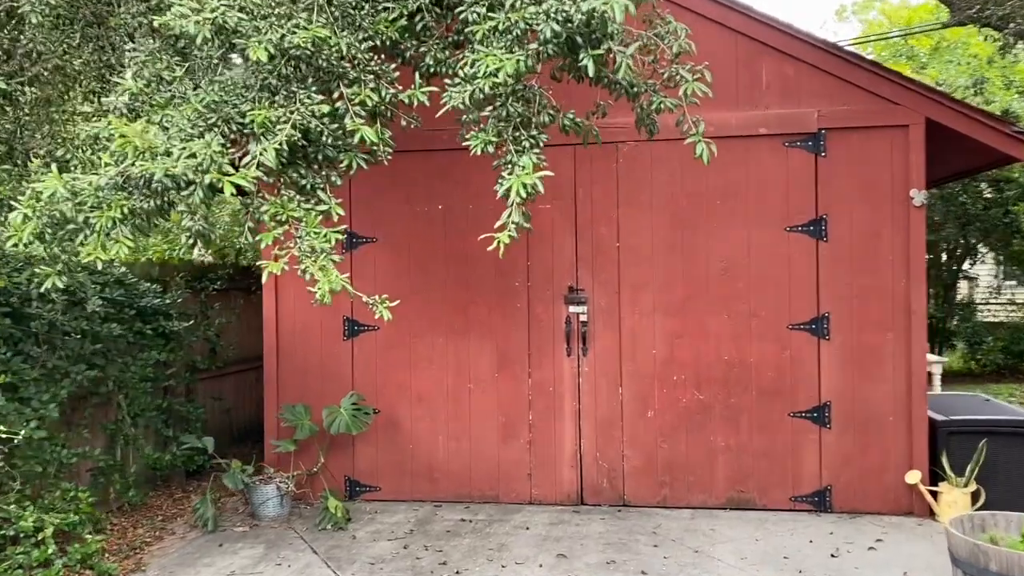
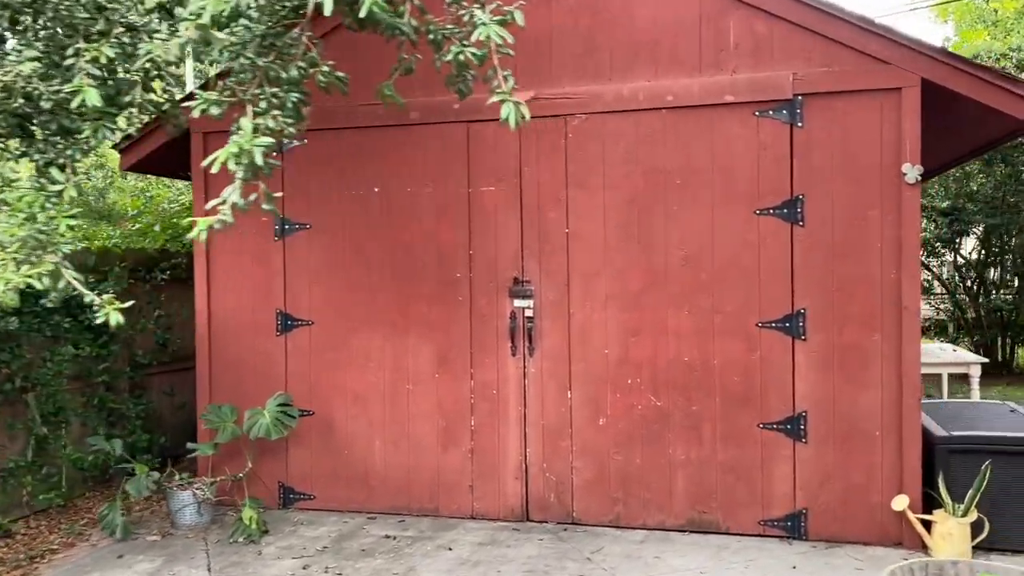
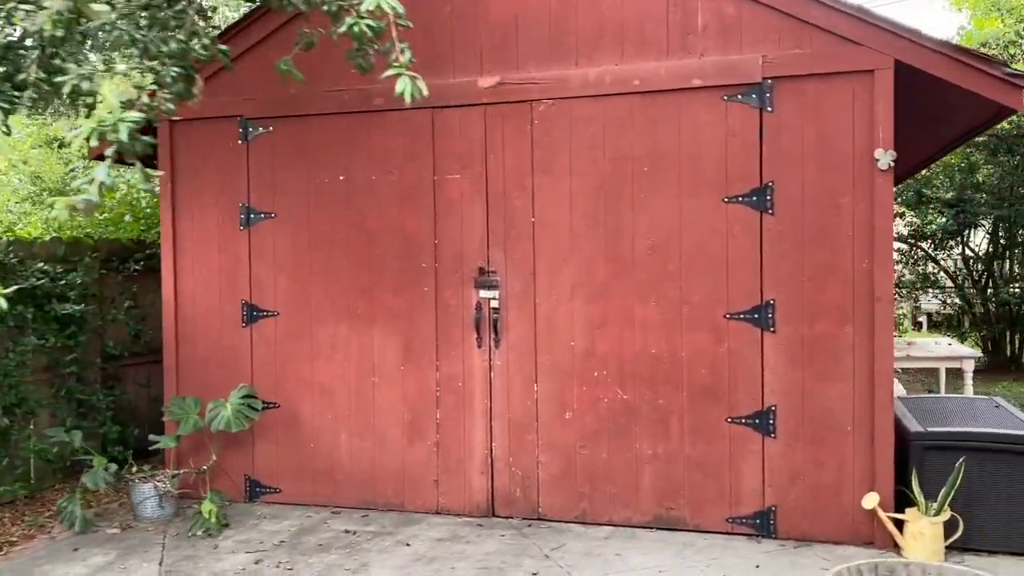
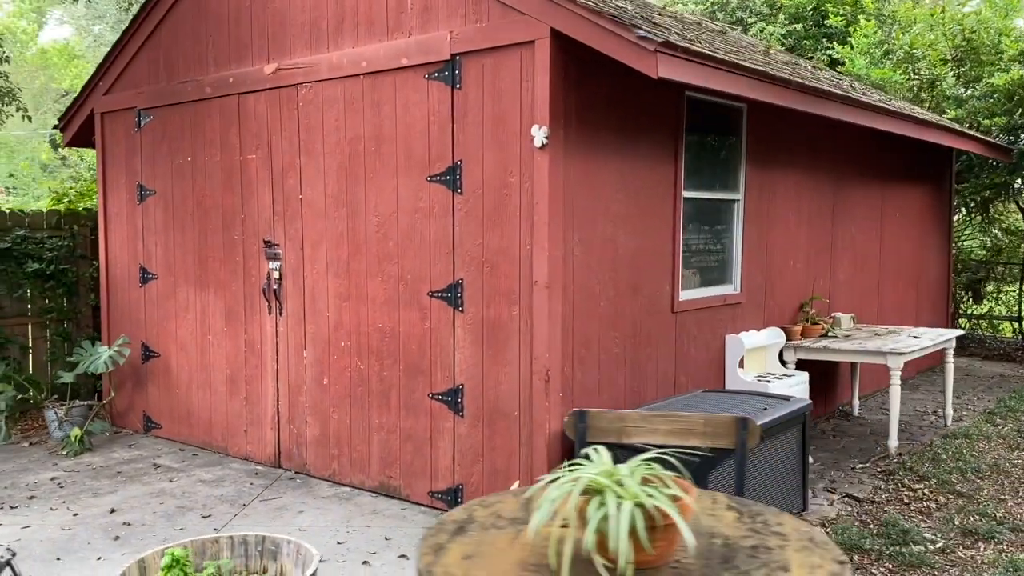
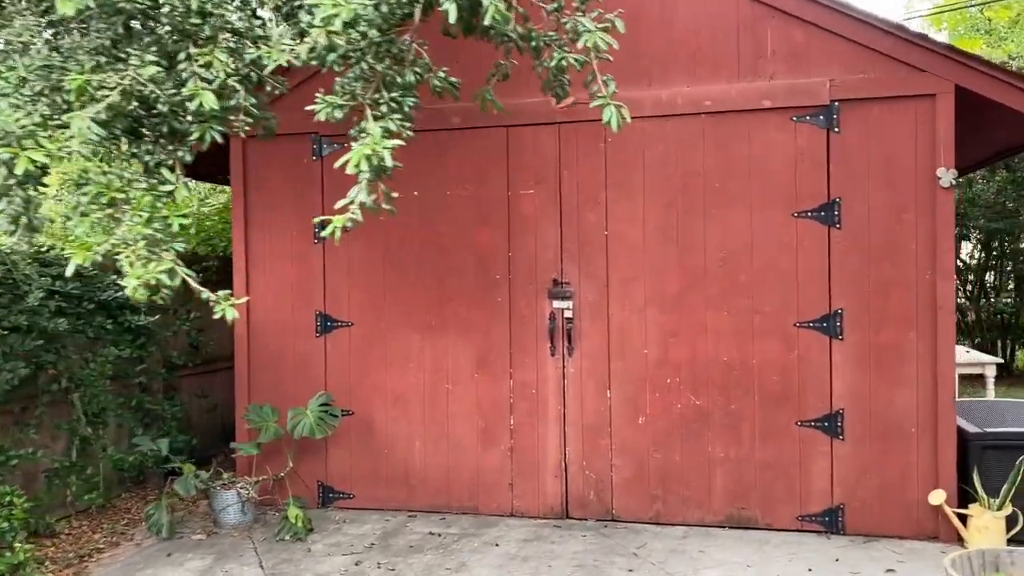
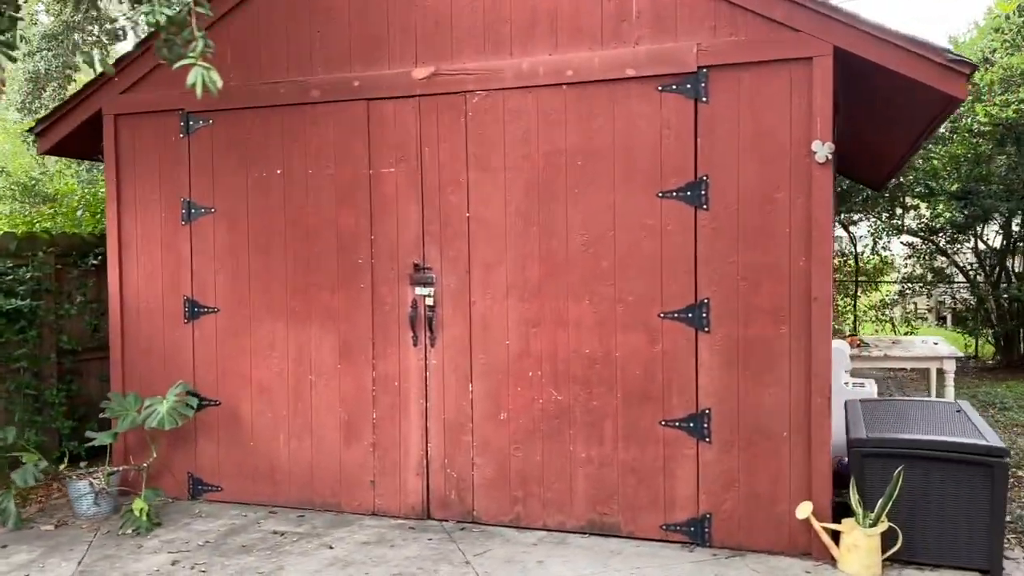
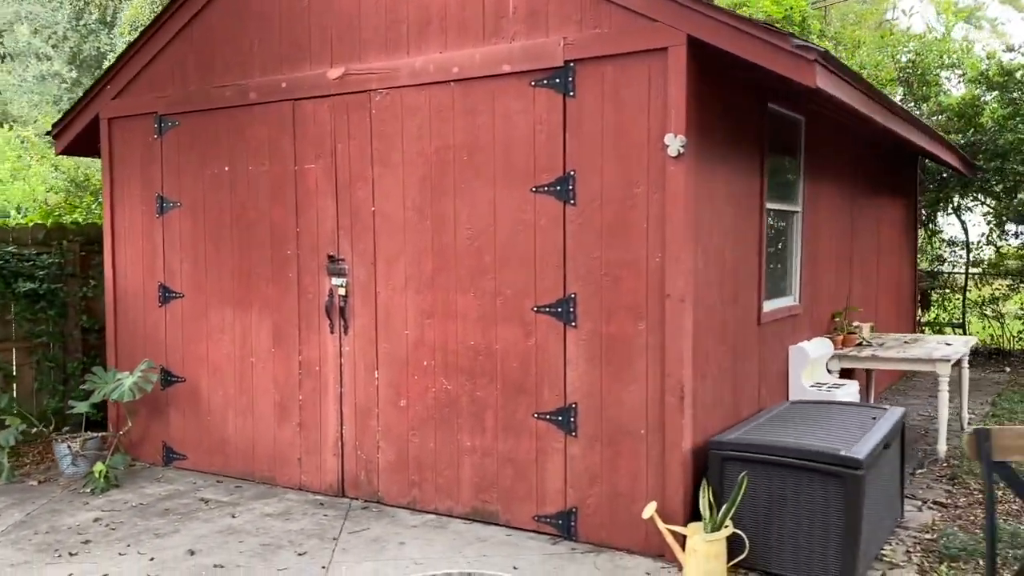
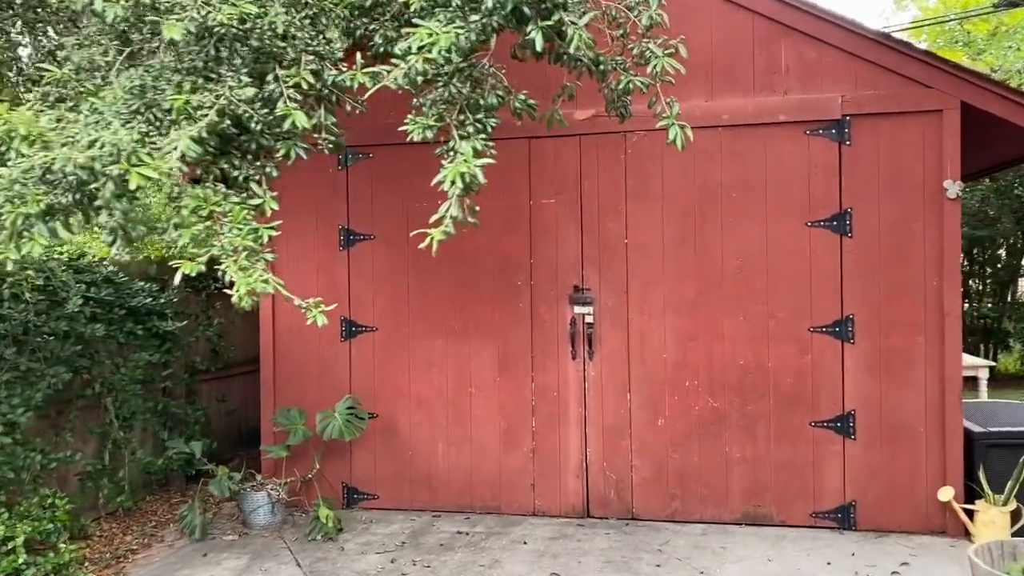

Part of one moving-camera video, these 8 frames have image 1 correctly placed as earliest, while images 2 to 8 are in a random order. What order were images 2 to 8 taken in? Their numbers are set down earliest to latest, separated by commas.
8, 5, 2, 3, 6, 7, 4
